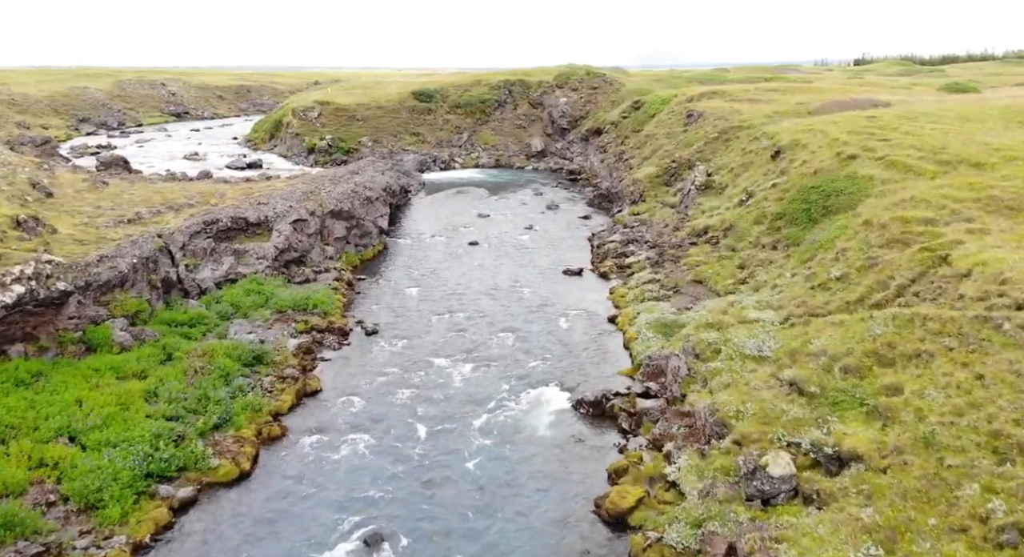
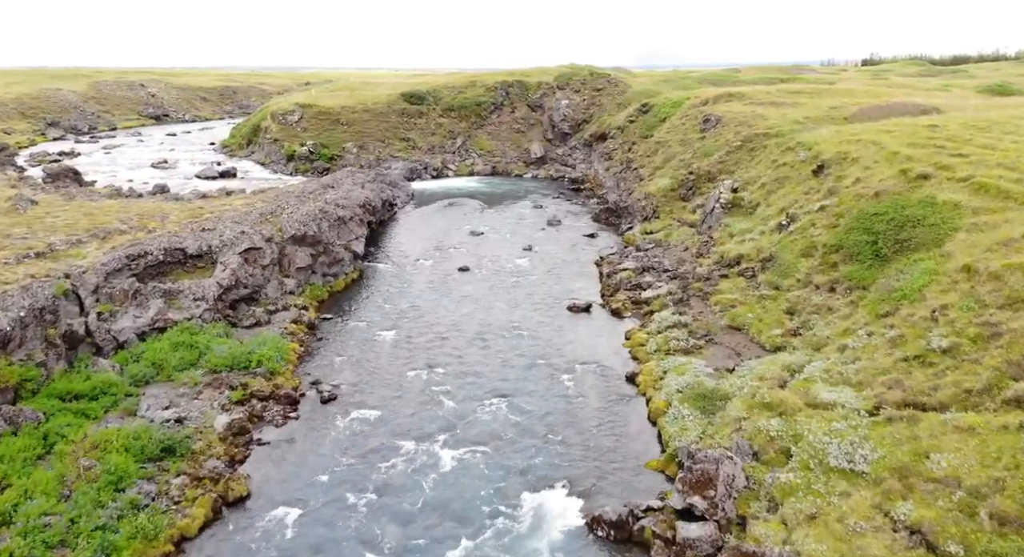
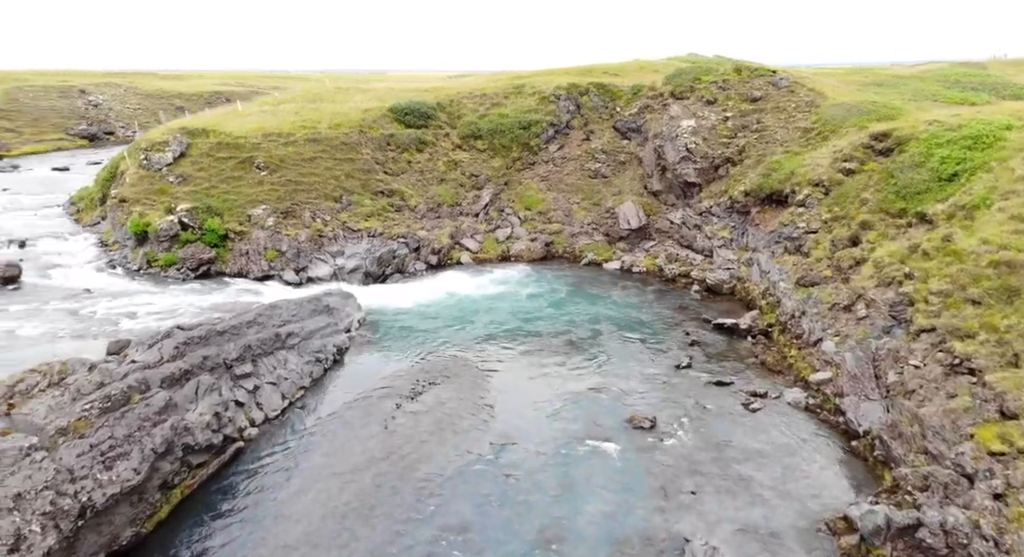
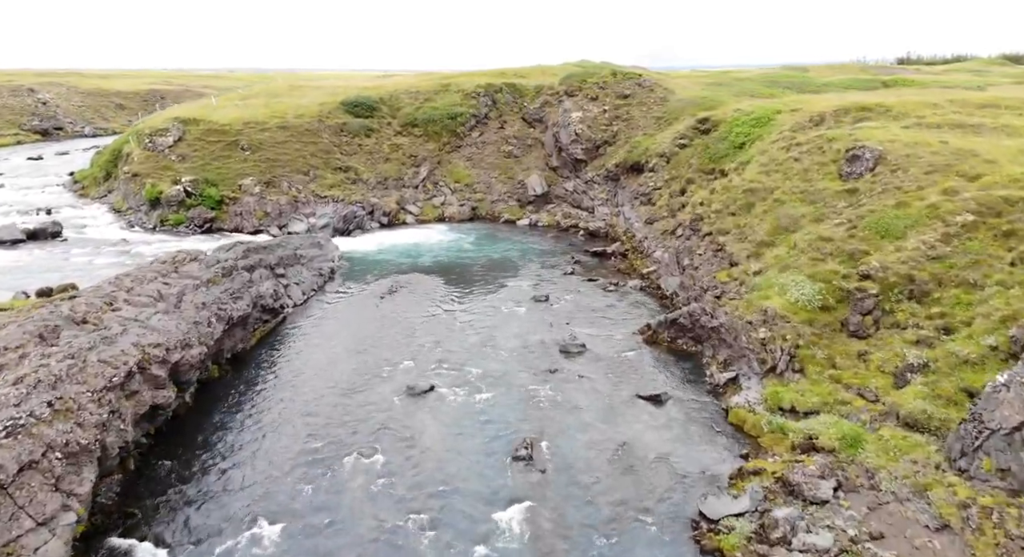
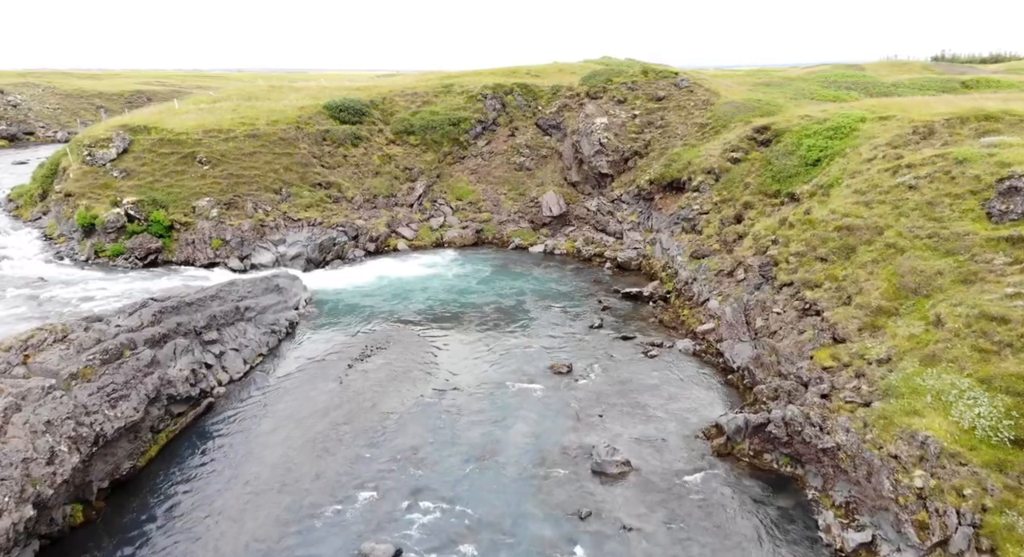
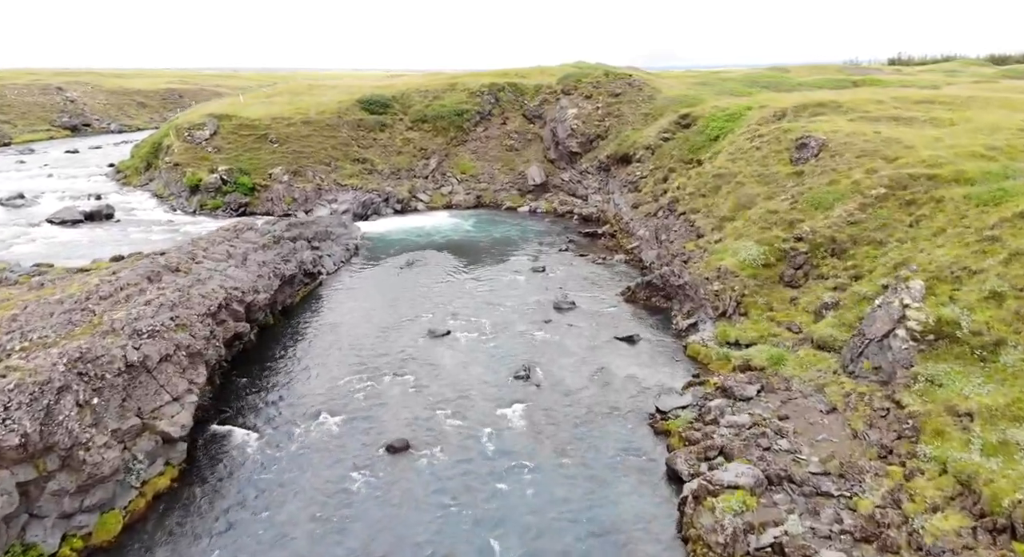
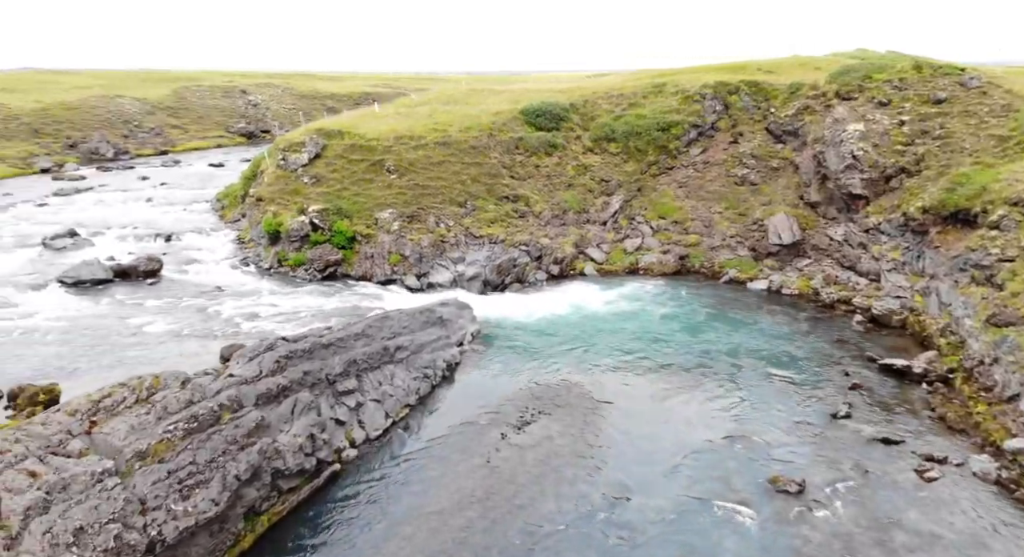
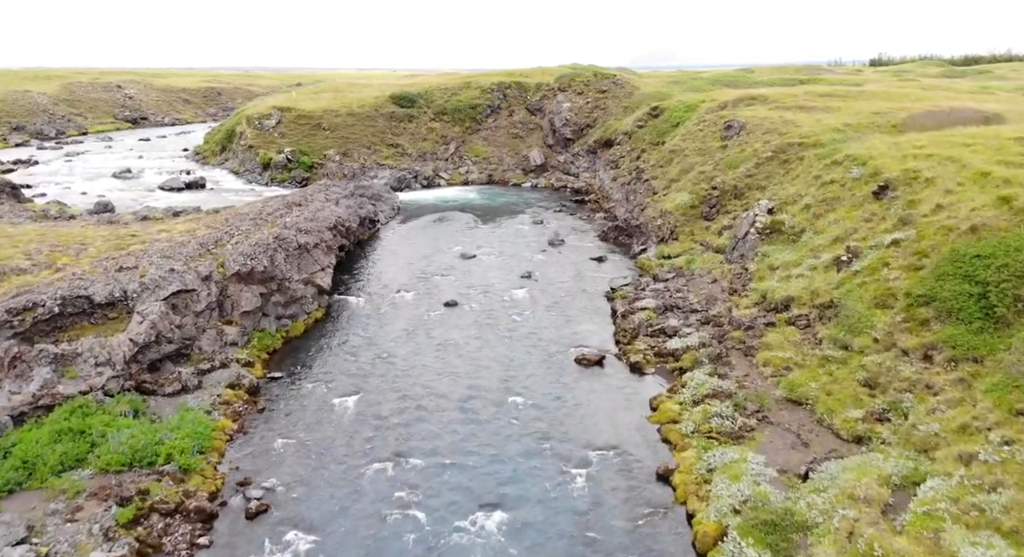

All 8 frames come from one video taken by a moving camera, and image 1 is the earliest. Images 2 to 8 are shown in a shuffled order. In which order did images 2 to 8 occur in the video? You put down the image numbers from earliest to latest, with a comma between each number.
2, 8, 6, 4, 5, 3, 7
